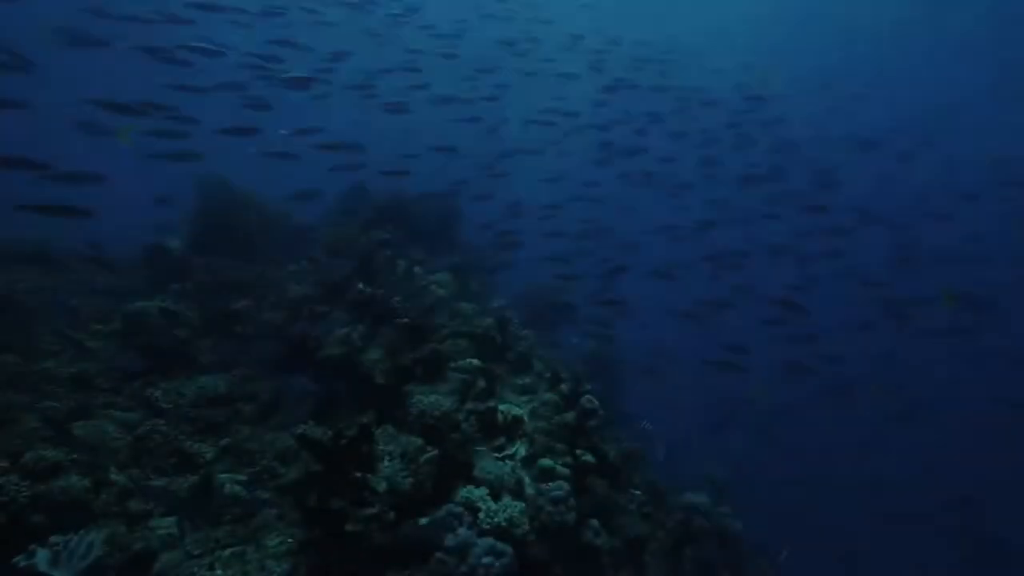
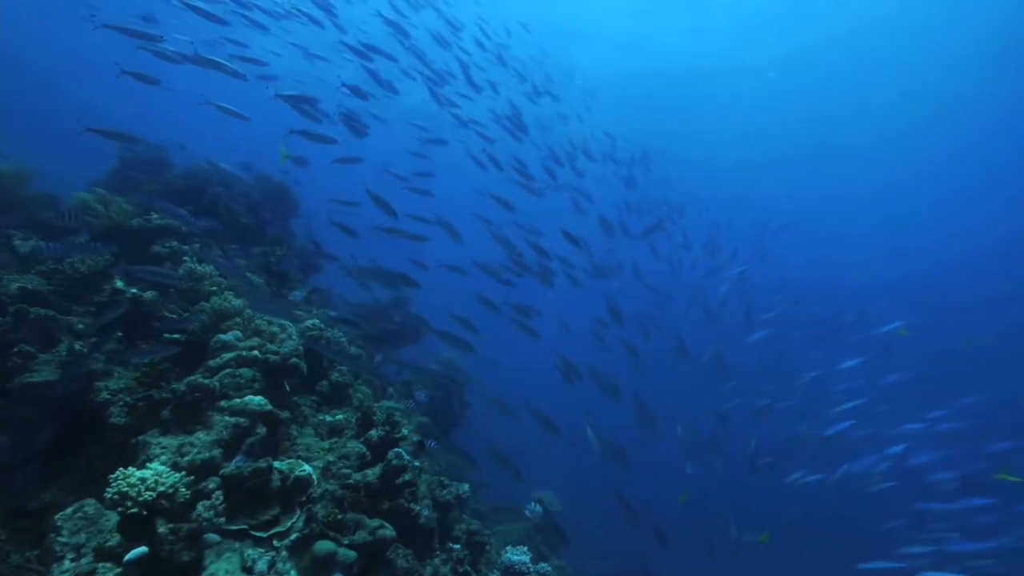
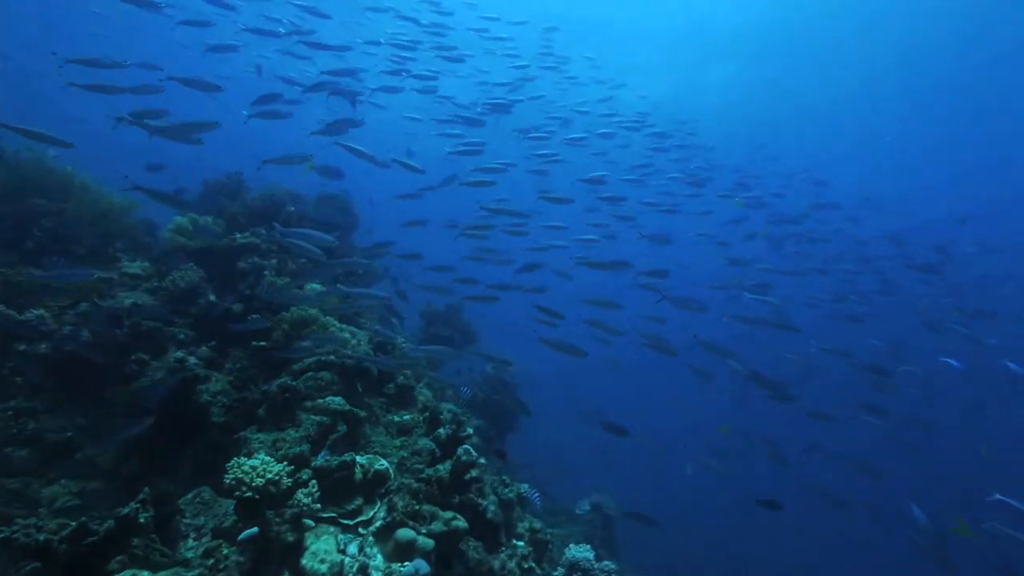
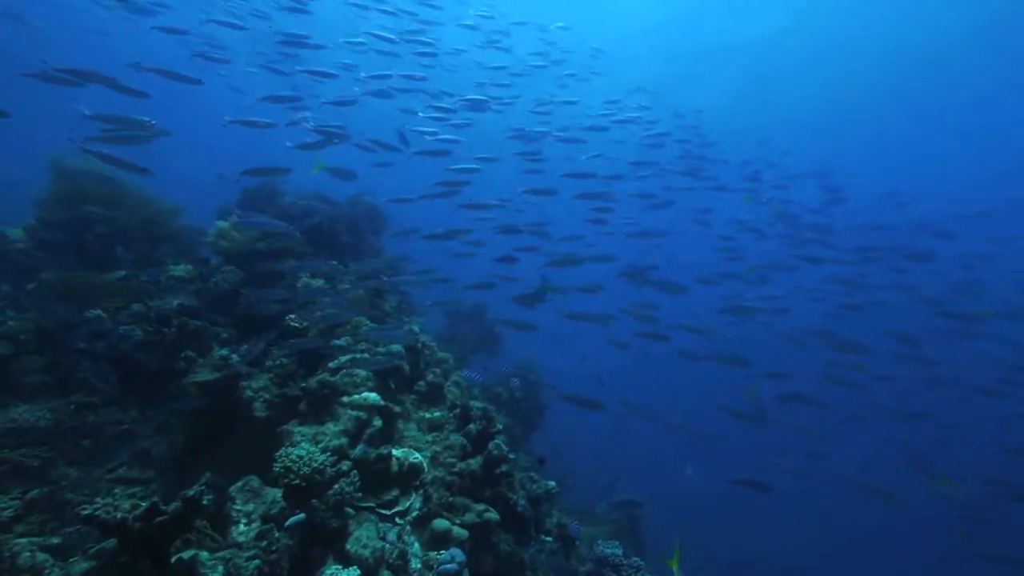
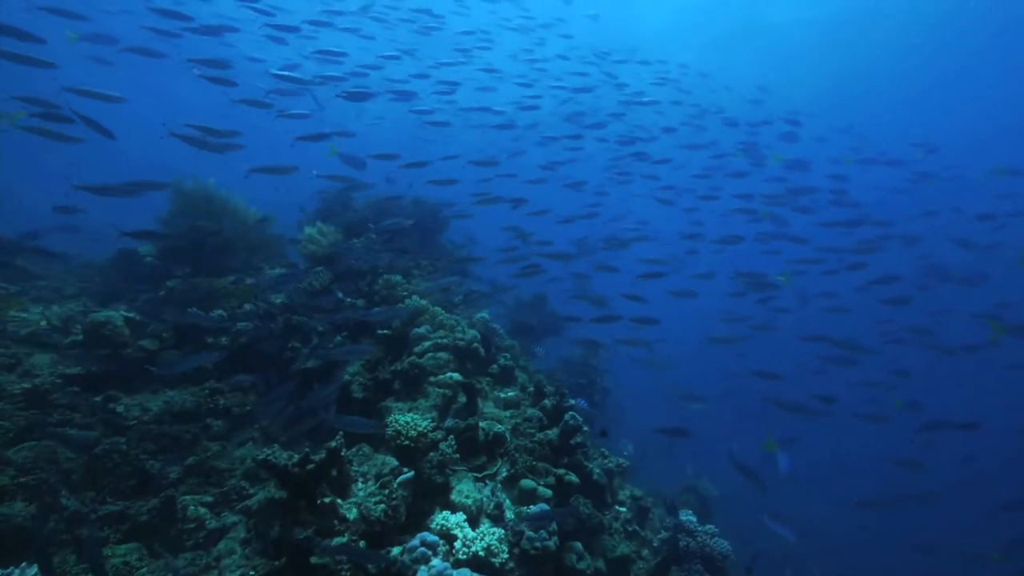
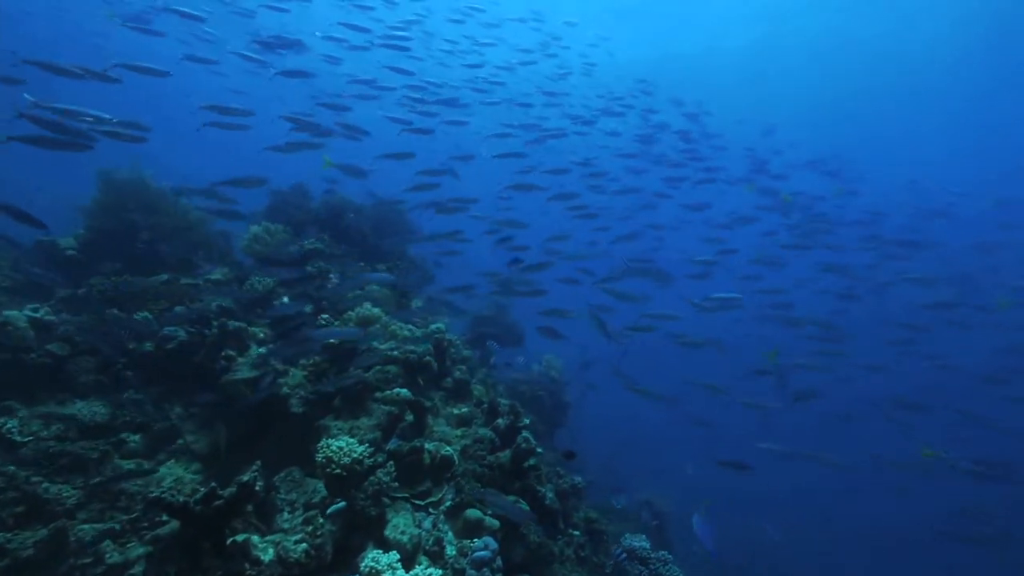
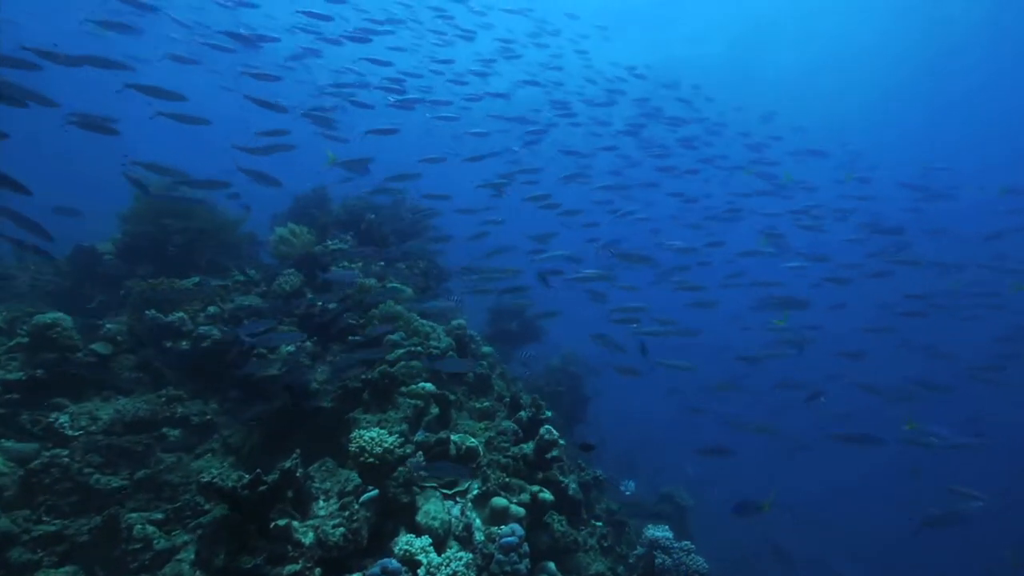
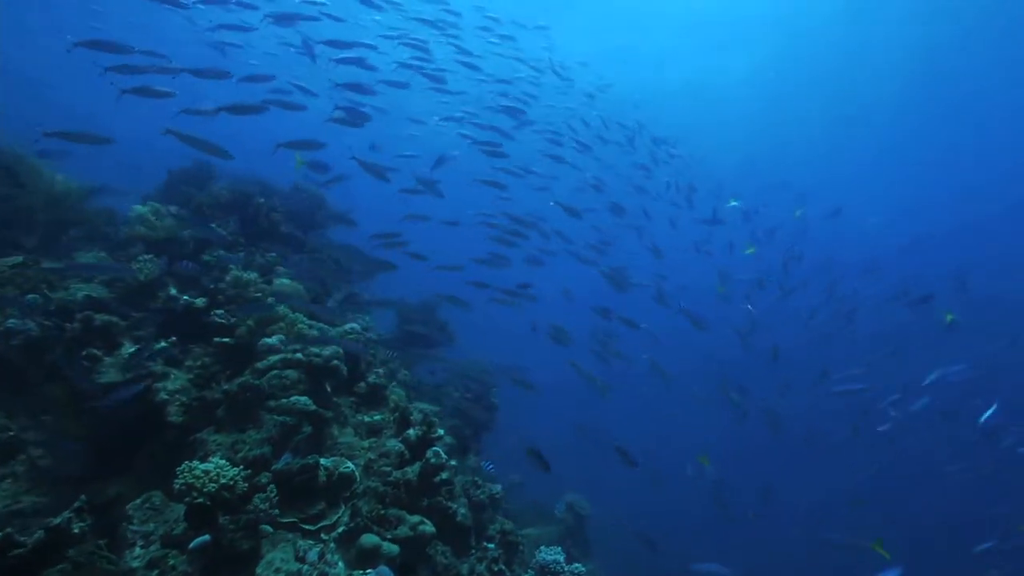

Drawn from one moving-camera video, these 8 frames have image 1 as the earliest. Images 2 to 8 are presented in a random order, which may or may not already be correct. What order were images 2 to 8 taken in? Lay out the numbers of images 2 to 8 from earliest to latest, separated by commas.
5, 7, 6, 4, 3, 8, 2
